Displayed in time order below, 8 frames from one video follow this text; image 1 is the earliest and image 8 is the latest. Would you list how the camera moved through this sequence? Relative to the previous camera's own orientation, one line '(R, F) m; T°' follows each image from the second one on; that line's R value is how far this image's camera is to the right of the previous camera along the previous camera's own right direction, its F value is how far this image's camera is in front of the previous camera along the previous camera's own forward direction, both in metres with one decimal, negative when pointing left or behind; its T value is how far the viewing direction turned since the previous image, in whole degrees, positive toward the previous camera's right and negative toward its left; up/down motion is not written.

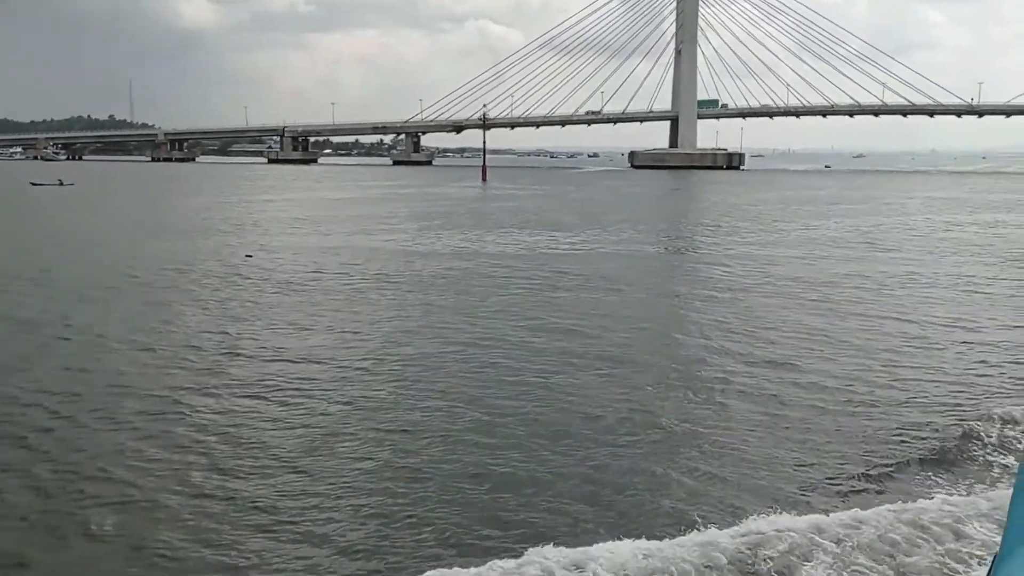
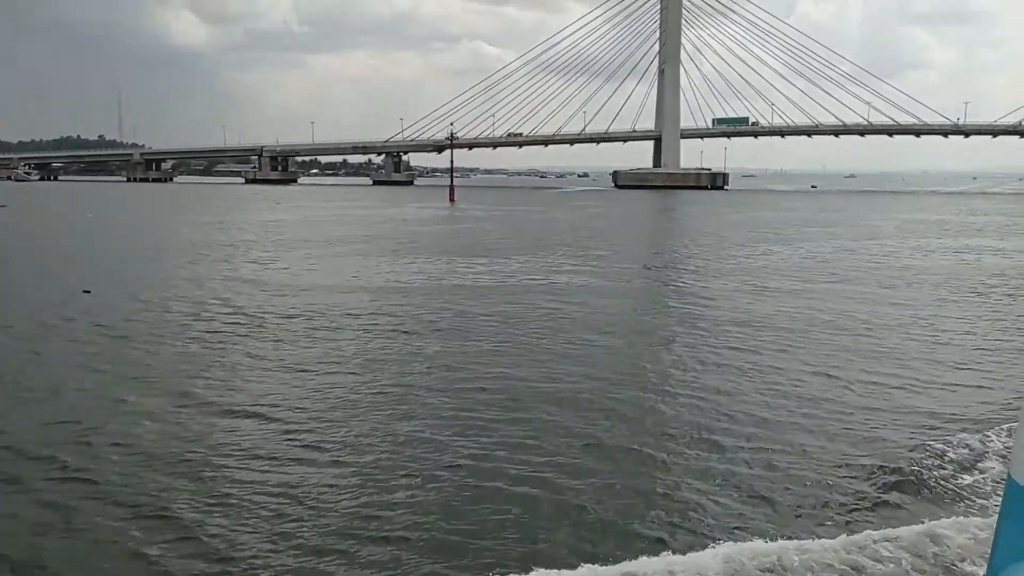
(+0.5, +0.5) m; 0°
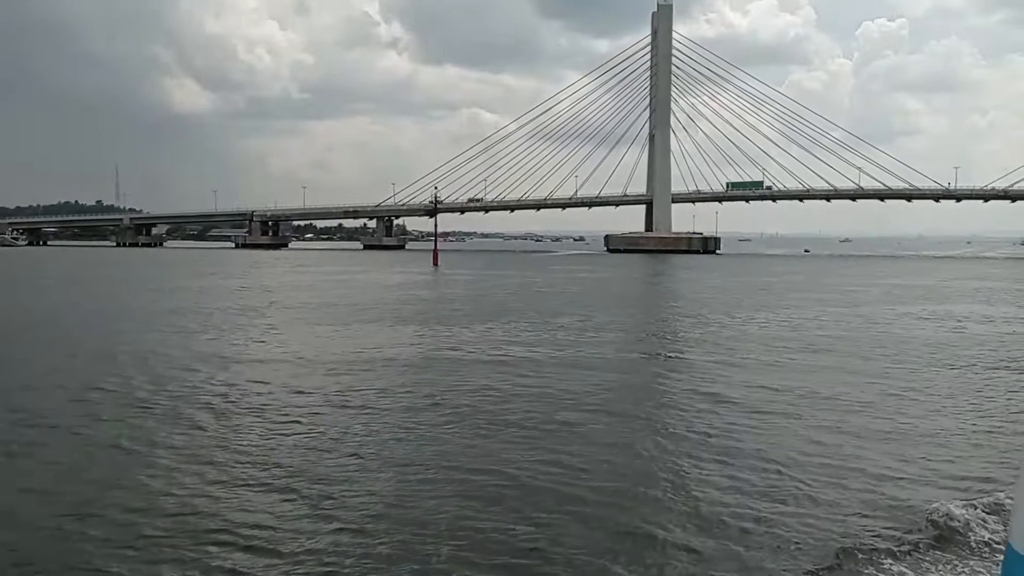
(+0.3, +0.3) m; 0°
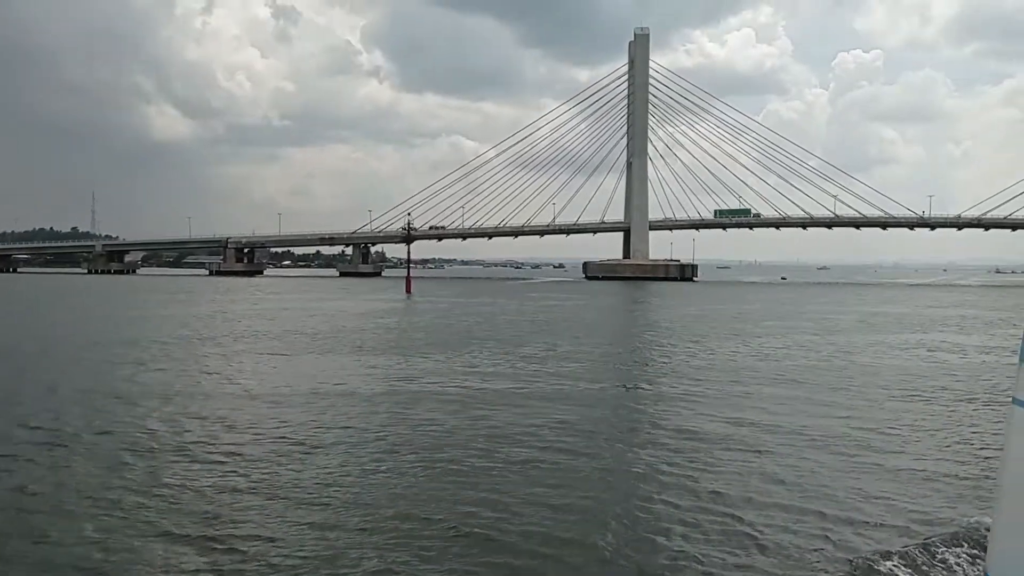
(+0.2, +0.2) m; +1°
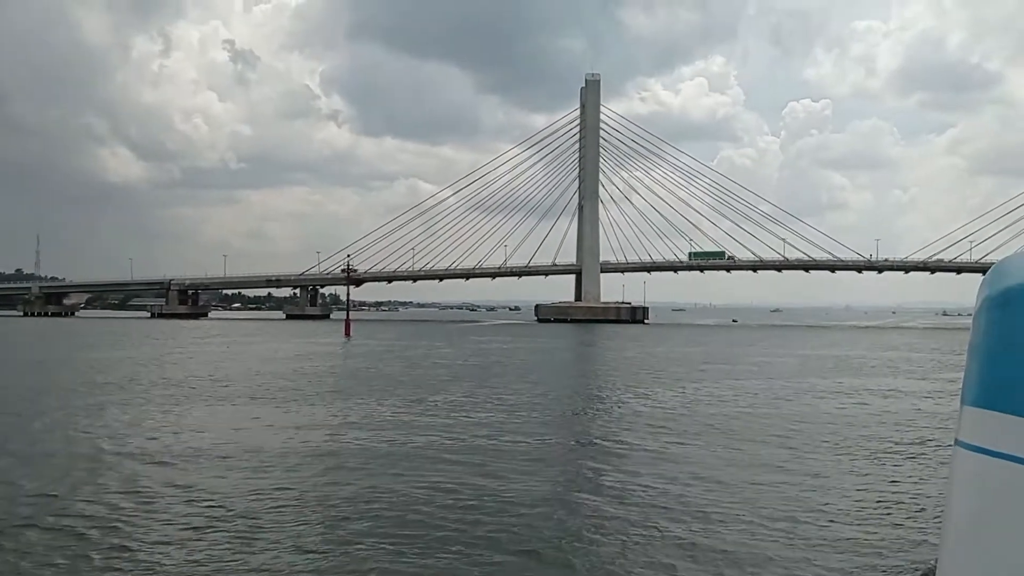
(+0.4, +0.3) m; +3°
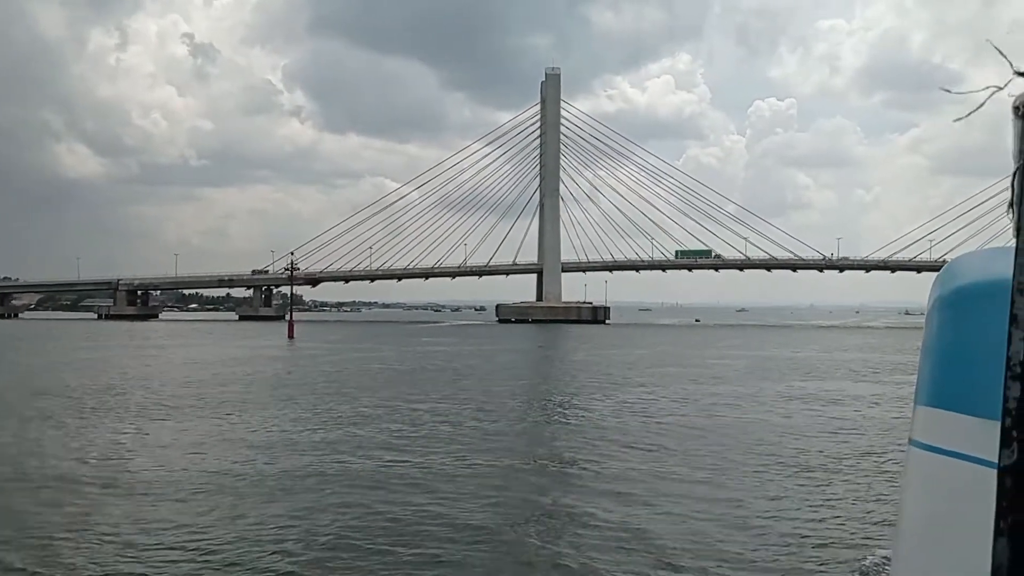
(+0.4, +0.4) m; +2°
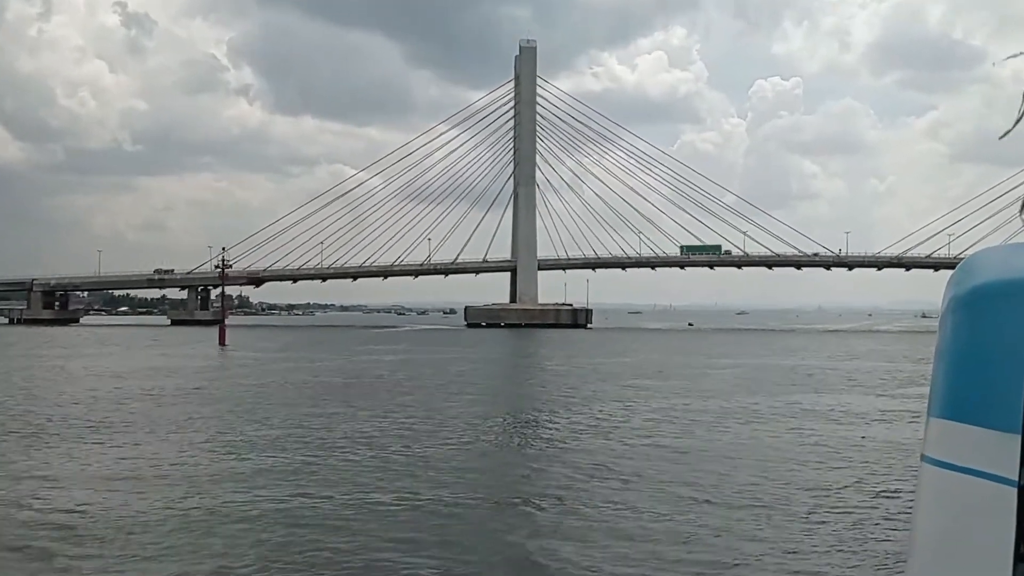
(+0.8, +3.2) m; 0°
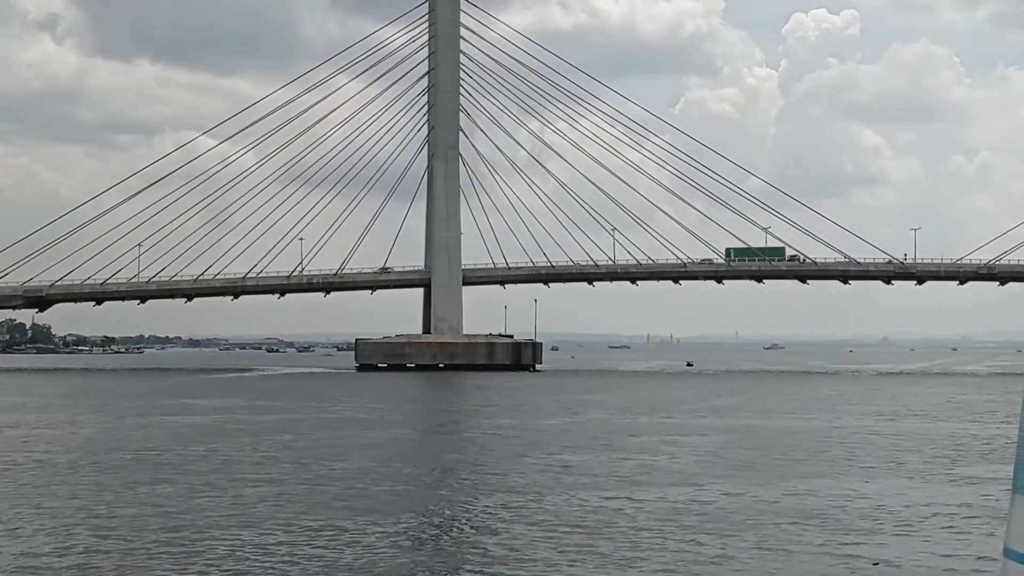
(+2.3, +8.3) m; -2°
